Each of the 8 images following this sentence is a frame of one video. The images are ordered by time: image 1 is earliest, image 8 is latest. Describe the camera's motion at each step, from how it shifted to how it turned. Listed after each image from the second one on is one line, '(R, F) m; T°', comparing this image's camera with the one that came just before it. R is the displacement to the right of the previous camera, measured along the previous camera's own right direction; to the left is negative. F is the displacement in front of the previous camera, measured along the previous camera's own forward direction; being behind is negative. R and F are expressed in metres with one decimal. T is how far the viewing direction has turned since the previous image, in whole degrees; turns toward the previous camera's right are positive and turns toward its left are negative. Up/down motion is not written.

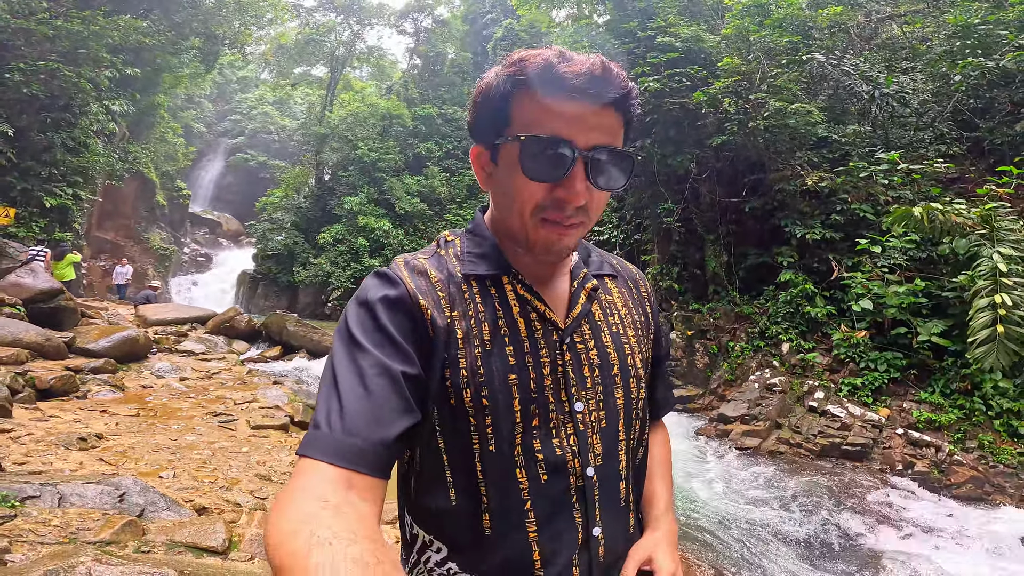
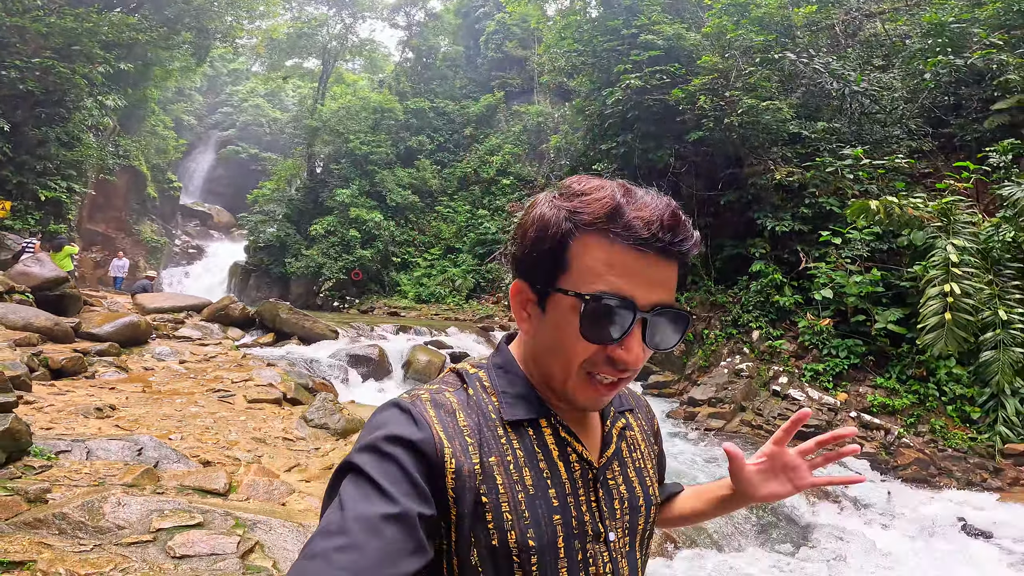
(+0.1, -0.3) m; +1°
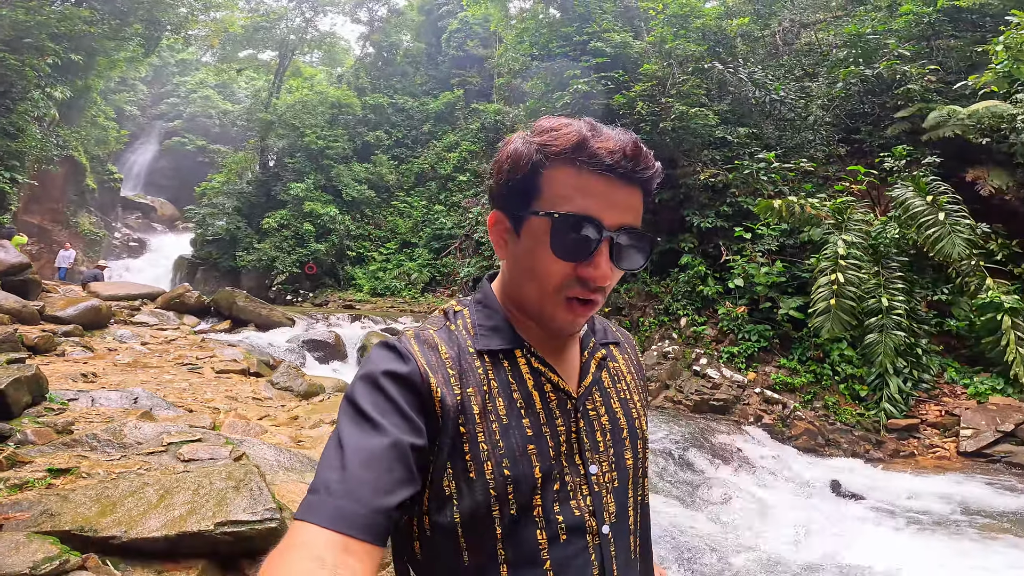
(+0.1, -0.5) m; +4°
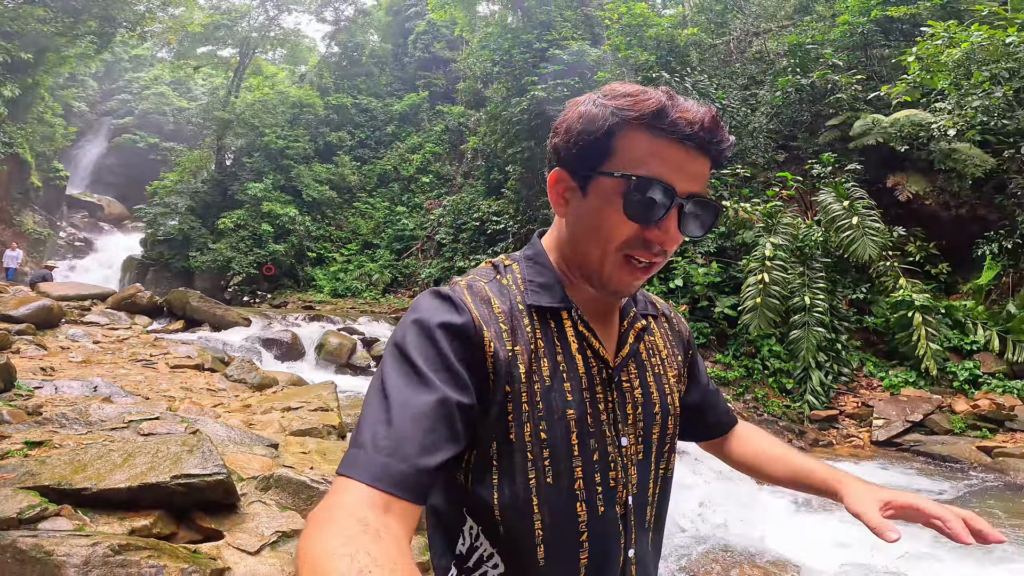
(+0.2, -0.3) m; +4°
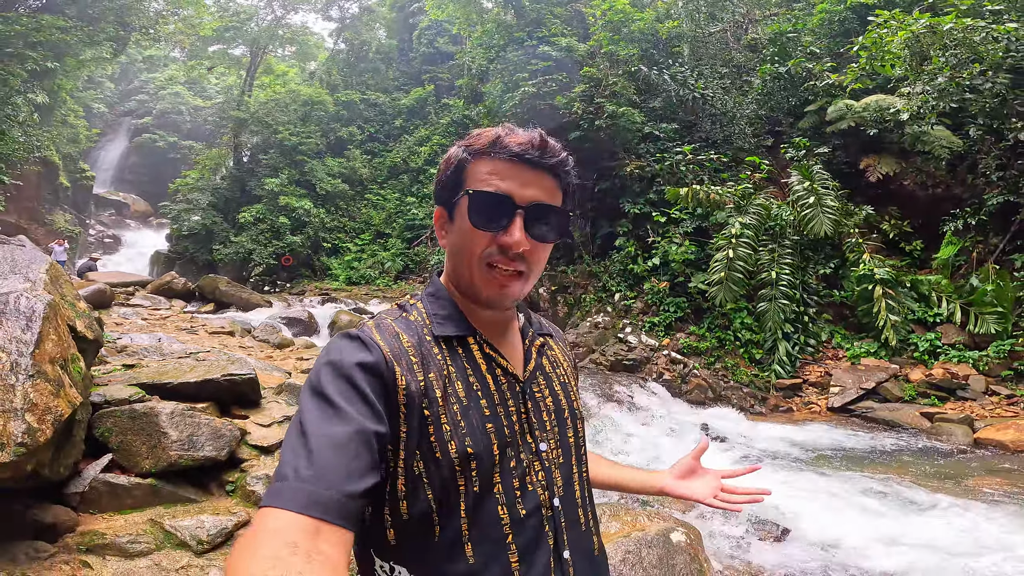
(+0.3, -0.7) m; -2°
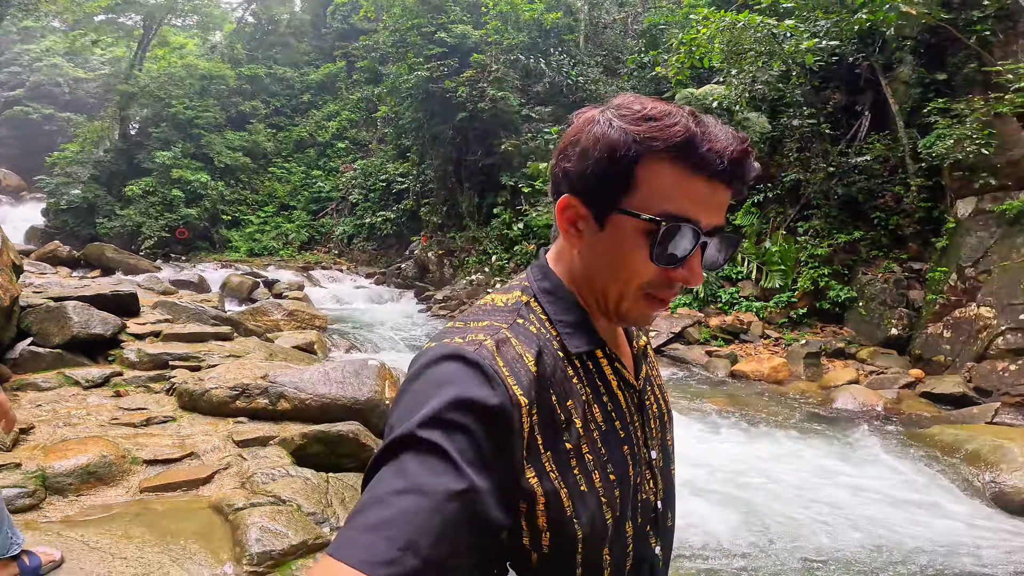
(+0.8, -1.3) m; +7°
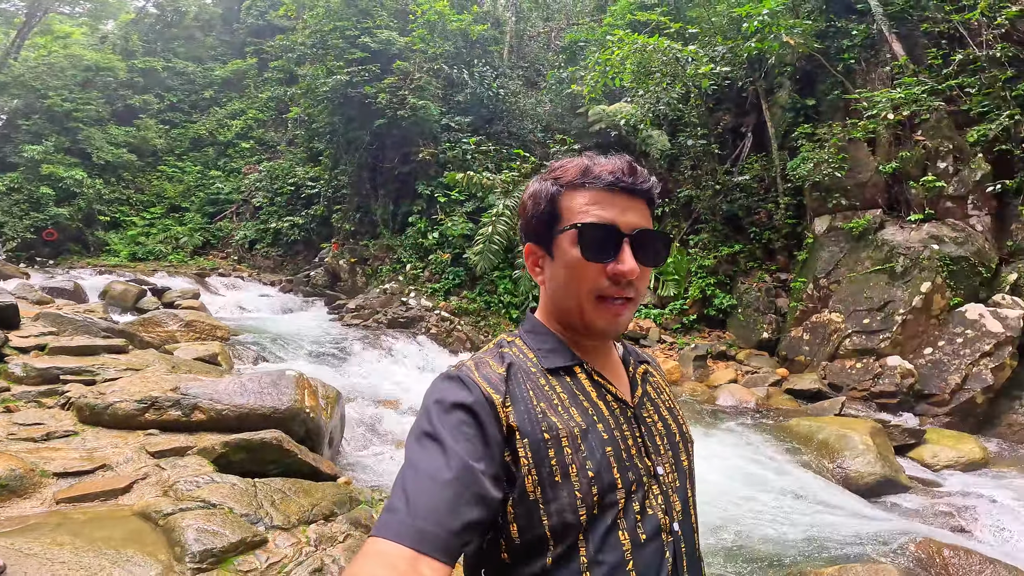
(0.0, -0.3) m; +9°
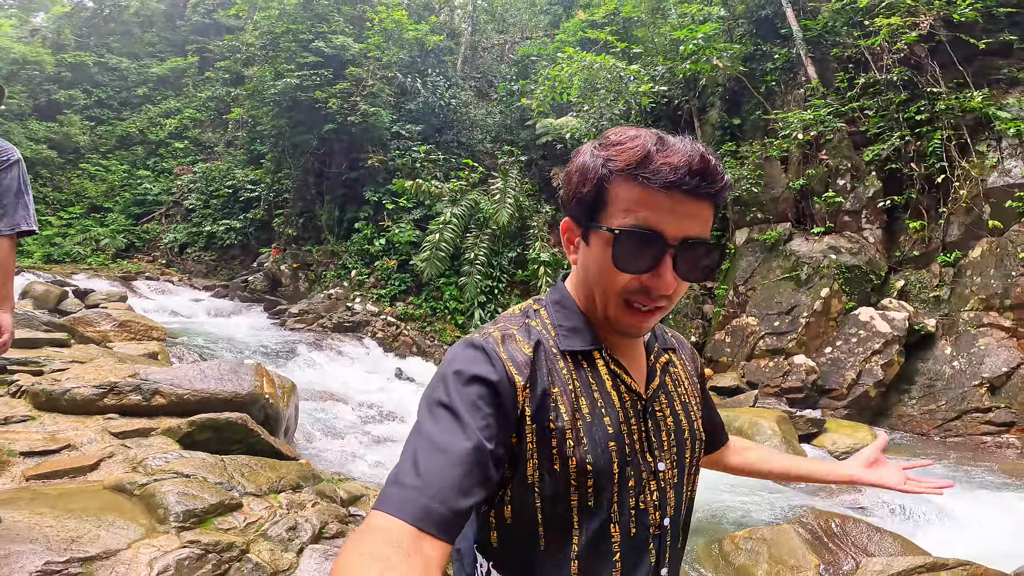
(0.0, -0.3) m; +6°
